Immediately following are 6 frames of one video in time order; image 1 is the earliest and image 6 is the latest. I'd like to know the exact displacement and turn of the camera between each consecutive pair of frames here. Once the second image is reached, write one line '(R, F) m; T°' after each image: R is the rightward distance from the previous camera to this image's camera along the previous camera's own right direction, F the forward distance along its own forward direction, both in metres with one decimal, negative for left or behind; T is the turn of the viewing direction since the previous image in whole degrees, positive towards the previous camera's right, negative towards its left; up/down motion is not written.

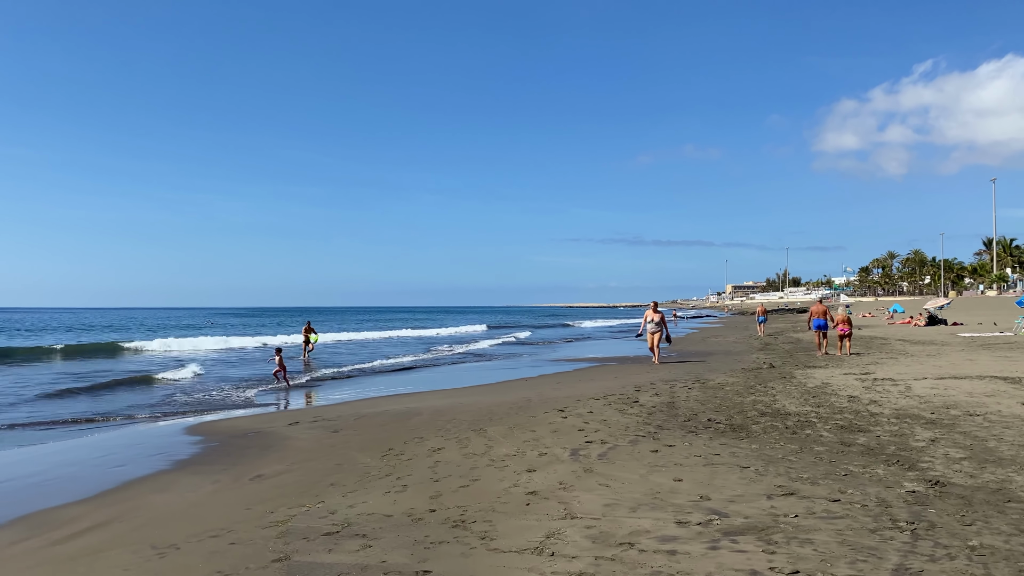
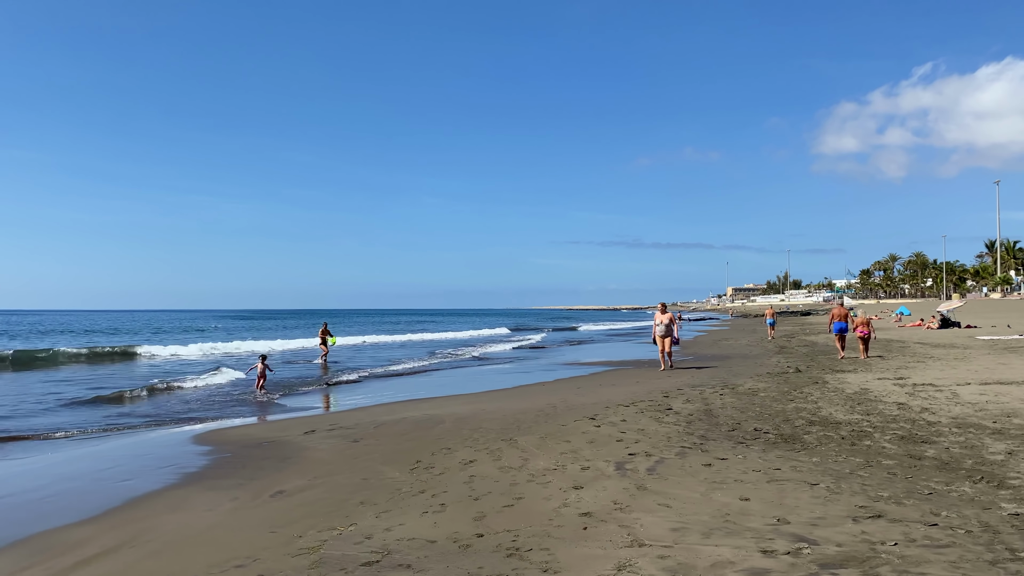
(-0.4, +0.4) m; 0°
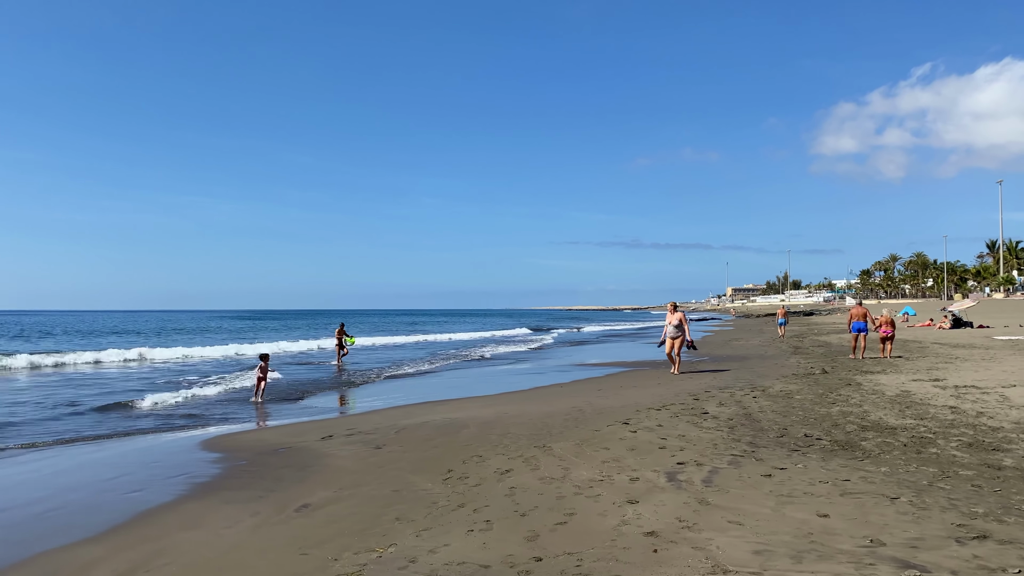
(-0.4, +0.4) m; 0°
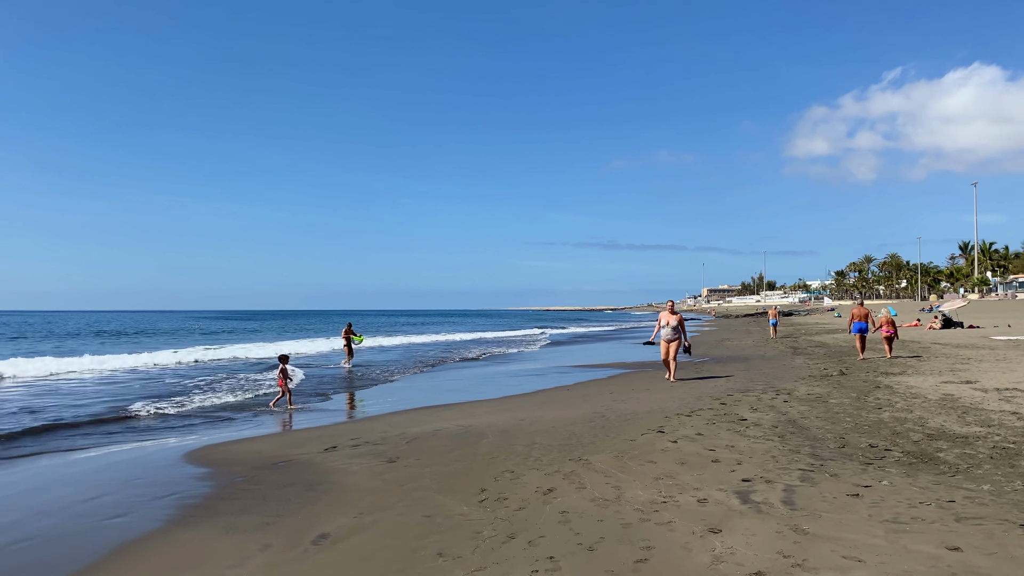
(-0.5, +0.7) m; +2°
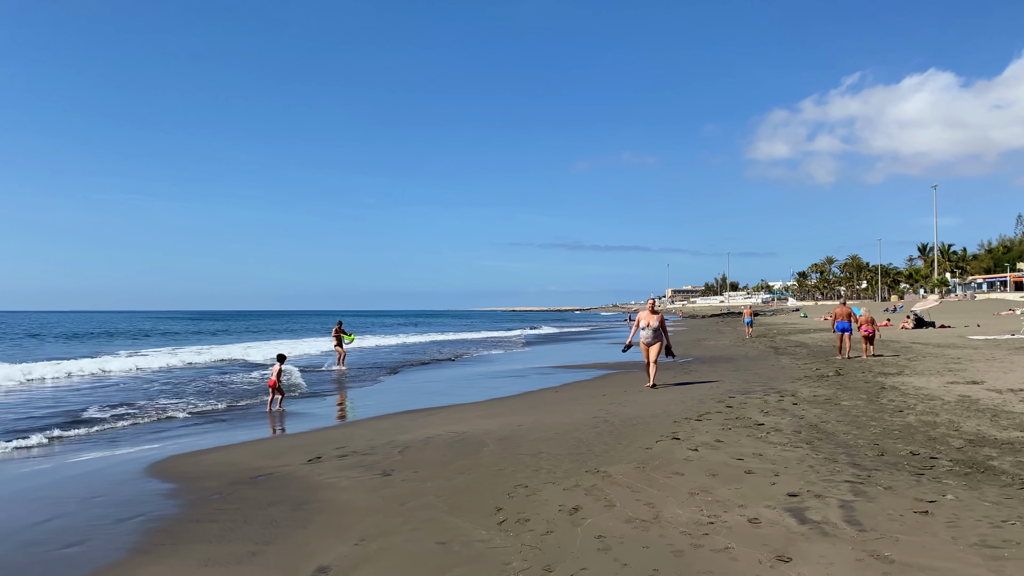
(-0.4, +0.6) m; +3°
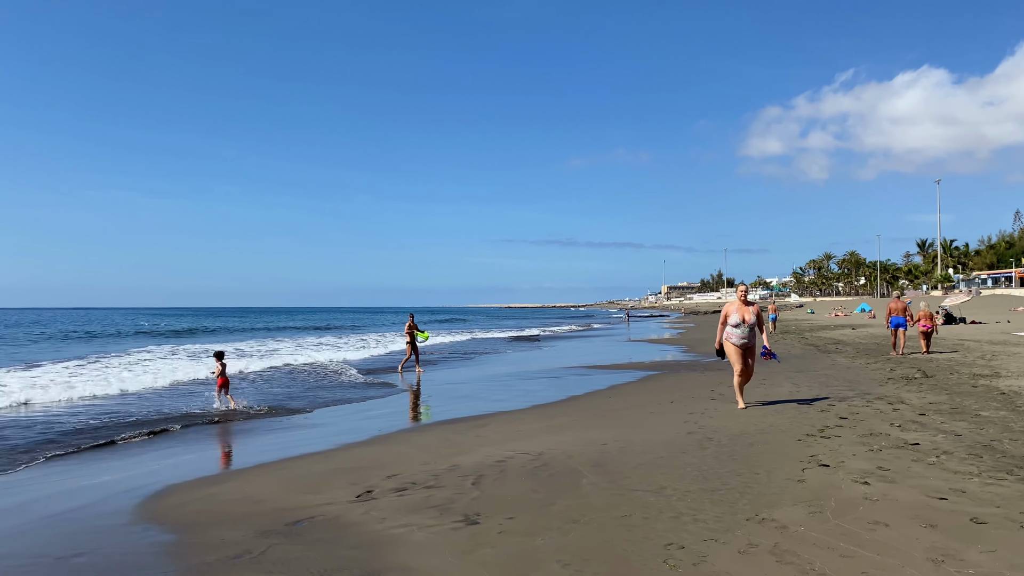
(-0.9, +1.4) m; 0°
